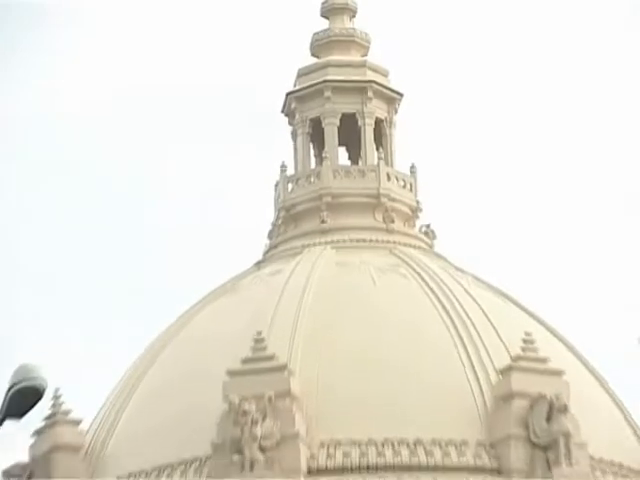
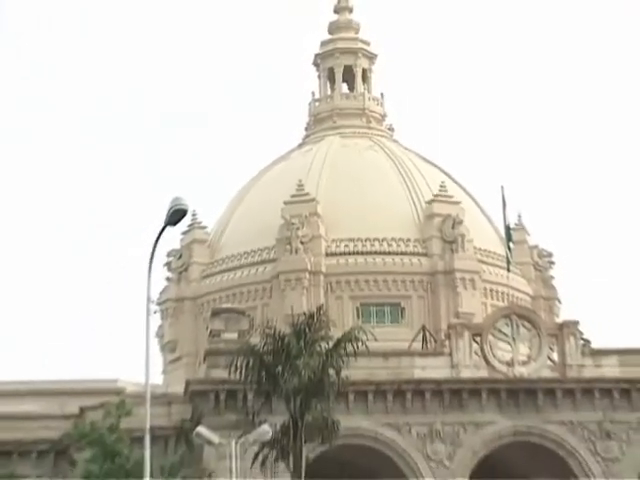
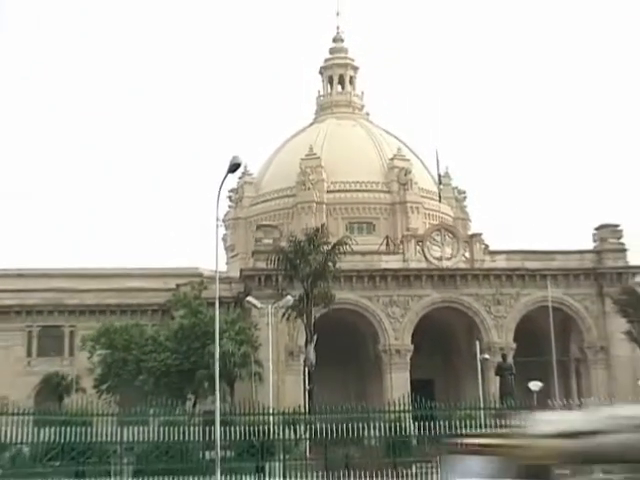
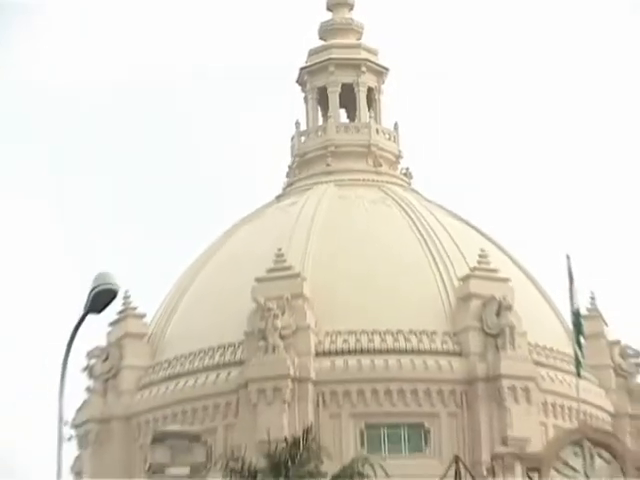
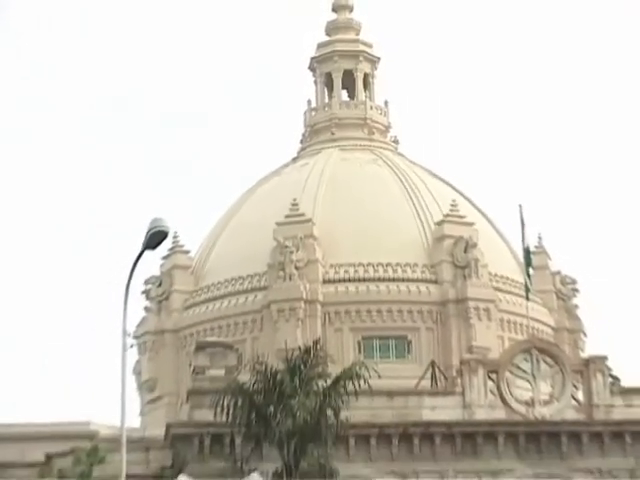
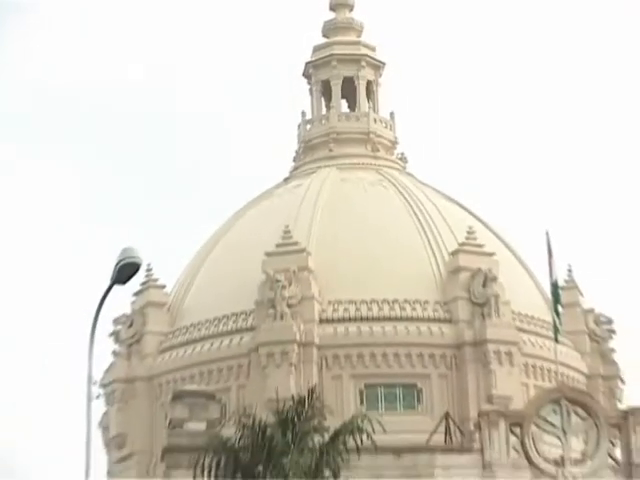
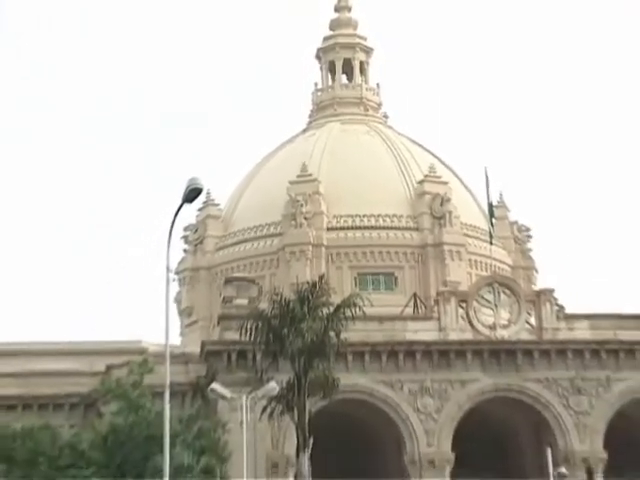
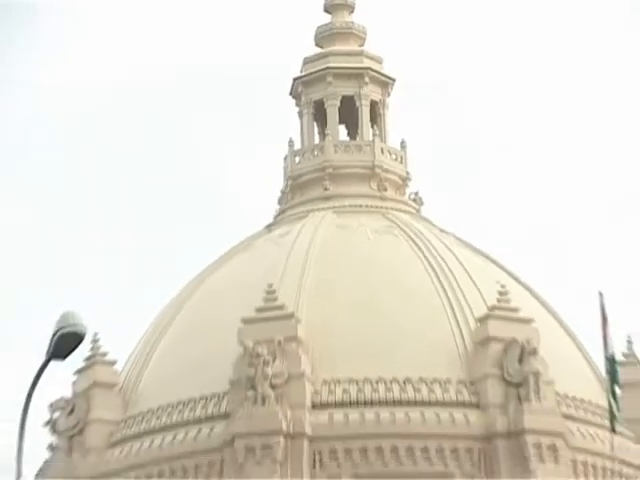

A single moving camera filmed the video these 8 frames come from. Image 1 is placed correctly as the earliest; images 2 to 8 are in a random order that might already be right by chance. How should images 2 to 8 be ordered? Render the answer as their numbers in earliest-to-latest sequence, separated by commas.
8, 4, 6, 5, 2, 7, 3
